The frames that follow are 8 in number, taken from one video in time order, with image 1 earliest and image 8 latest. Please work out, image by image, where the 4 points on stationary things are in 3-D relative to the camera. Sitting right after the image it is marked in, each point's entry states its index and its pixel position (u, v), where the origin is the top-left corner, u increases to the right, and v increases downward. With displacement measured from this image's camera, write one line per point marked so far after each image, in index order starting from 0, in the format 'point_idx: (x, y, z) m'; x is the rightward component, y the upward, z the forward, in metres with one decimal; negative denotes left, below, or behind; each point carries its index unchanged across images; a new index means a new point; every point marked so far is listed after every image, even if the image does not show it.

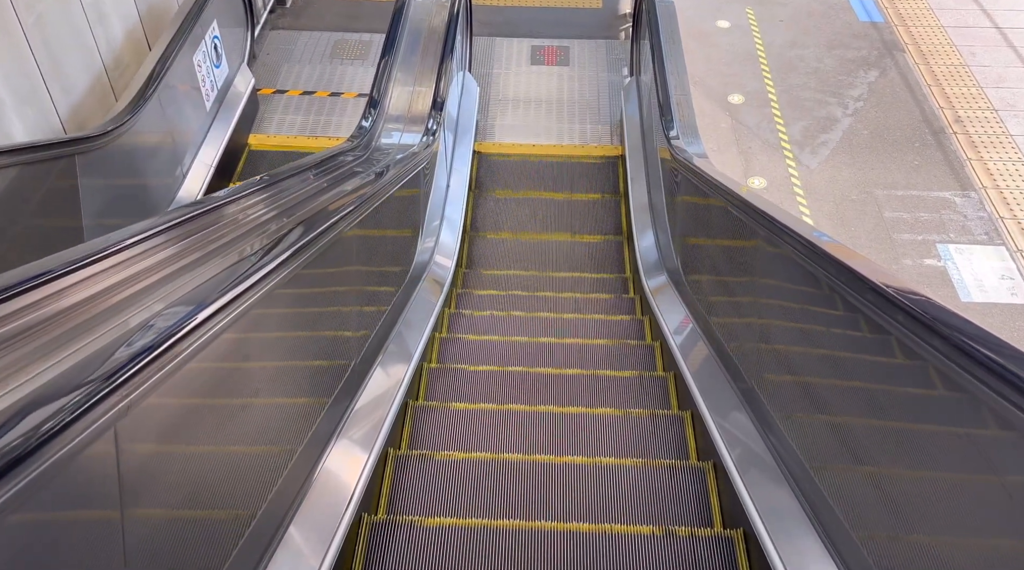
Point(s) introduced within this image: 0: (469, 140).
0: (-0.3, +1.1, +7.2) m
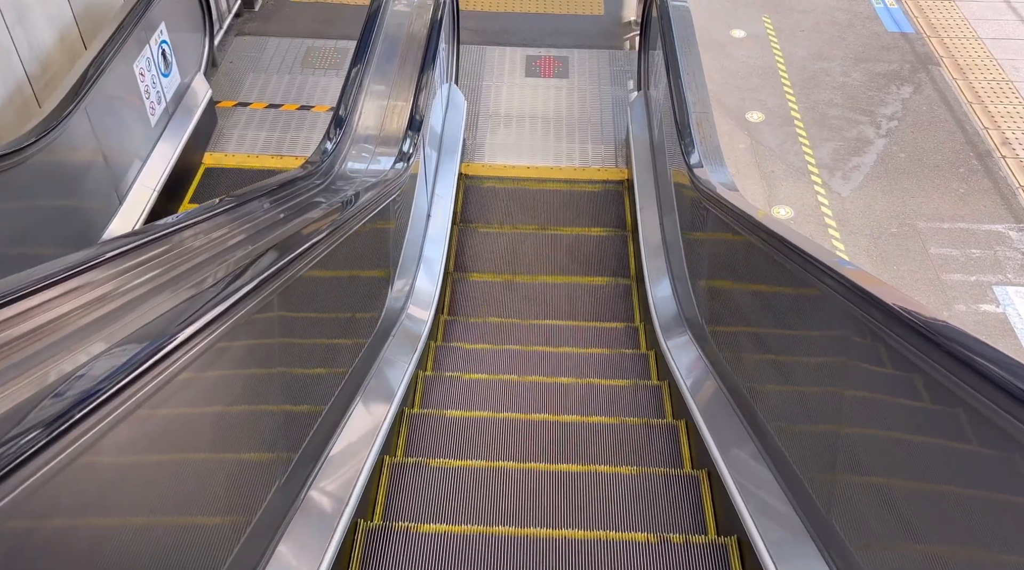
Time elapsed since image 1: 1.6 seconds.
0: (-0.4, +0.8, +6.3) m
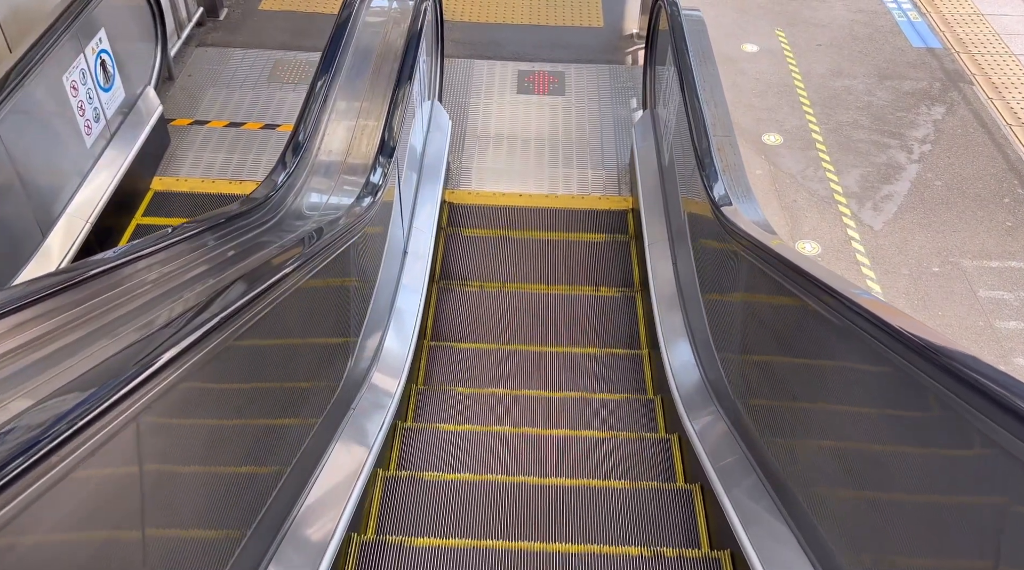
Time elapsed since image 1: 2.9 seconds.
0: (-0.4, +0.5, +5.6) m
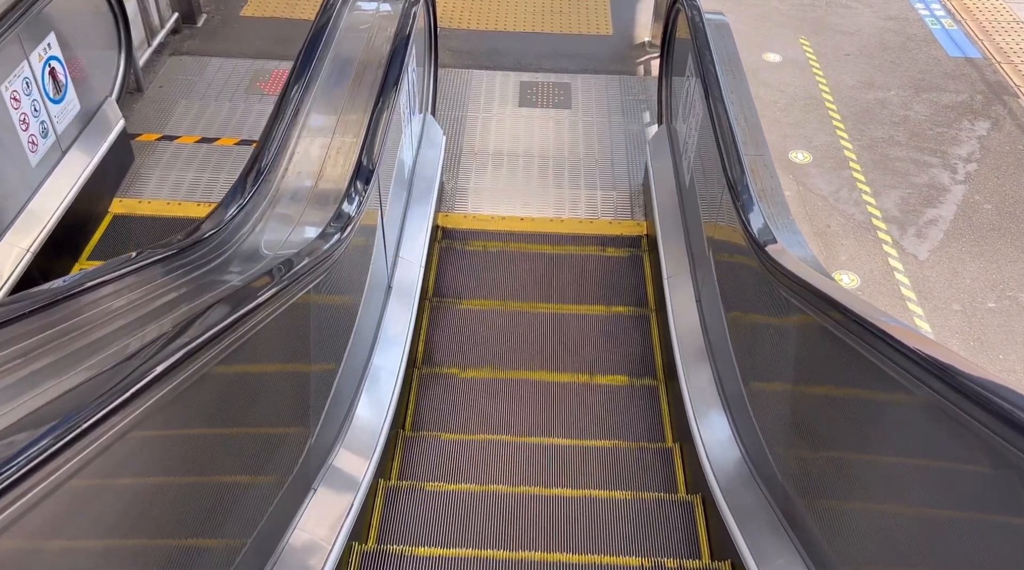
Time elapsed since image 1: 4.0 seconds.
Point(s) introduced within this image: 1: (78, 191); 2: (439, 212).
0: (-0.4, +0.3, +5.0) m
1: (-2.2, +0.5, +4.9) m
2: (-0.4, +0.4, +5.4) m
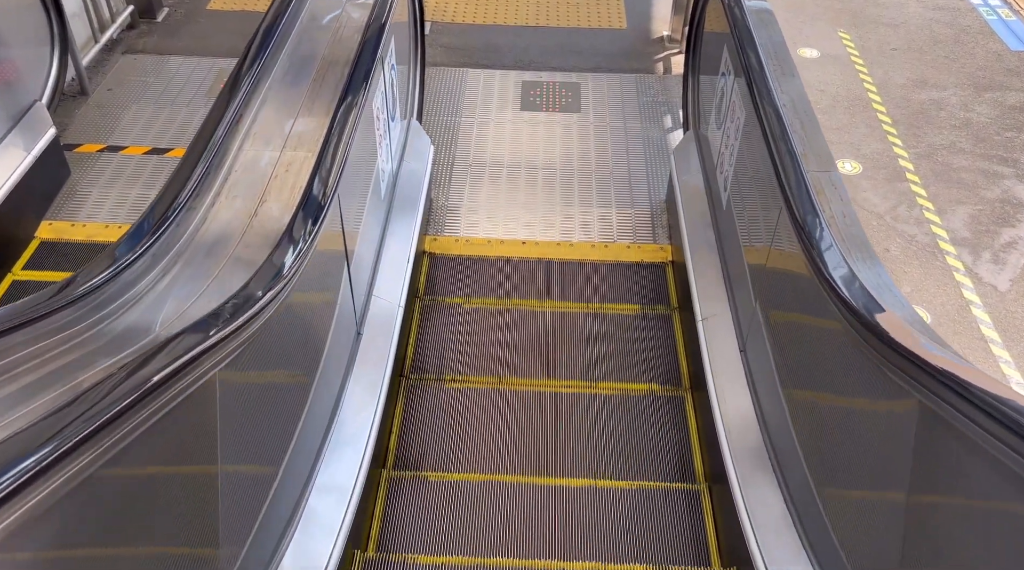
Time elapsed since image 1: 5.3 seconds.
0: (-0.4, +0.2, +4.2) m
1: (-2.2, +0.3, +4.1) m
2: (-0.4, +0.2, +4.6) m
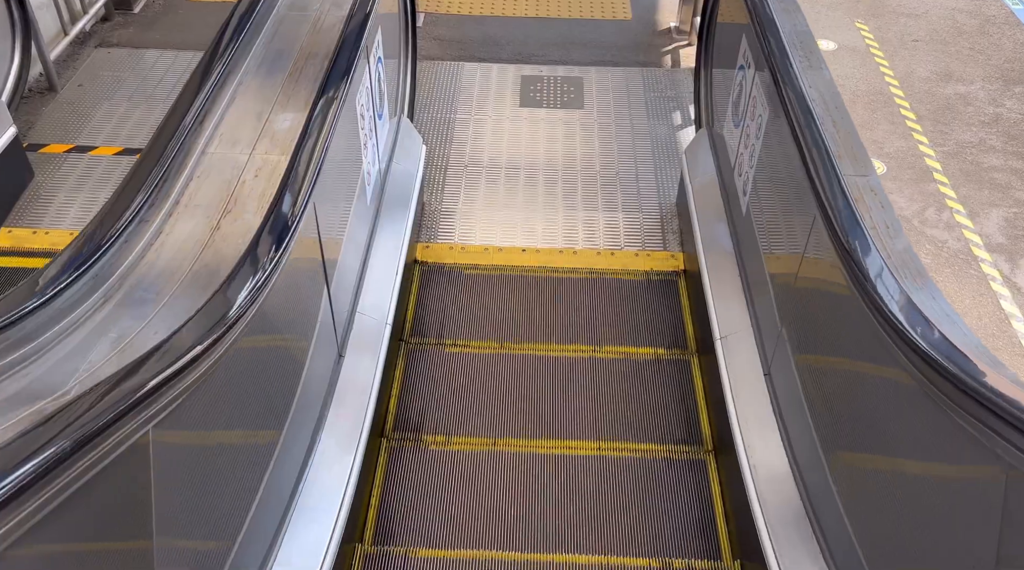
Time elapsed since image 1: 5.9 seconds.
0: (-0.4, +0.1, +3.8) m
1: (-2.2, +0.2, +3.7) m
2: (-0.4, +0.2, +4.2) m
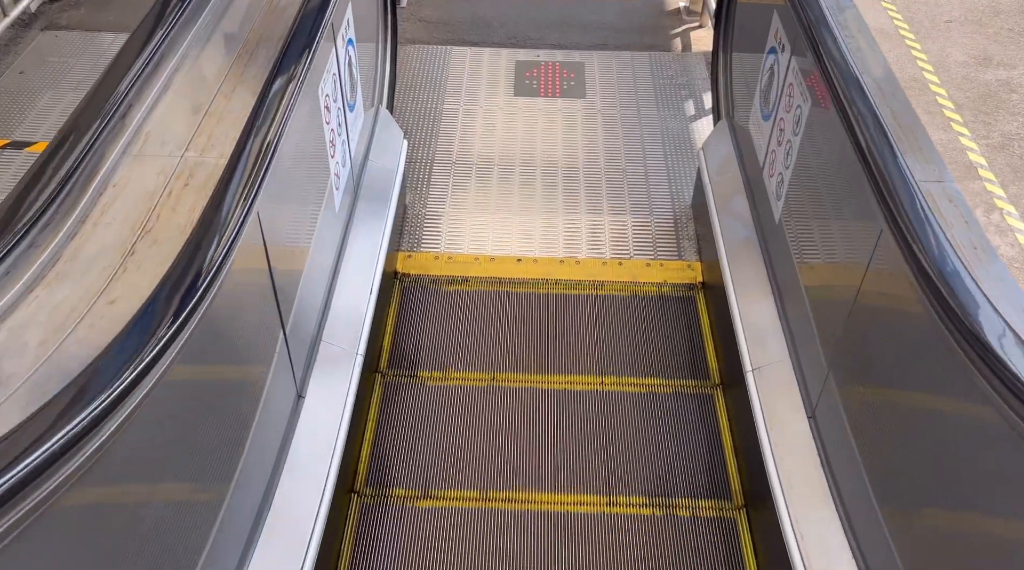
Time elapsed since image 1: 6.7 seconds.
0: (-0.5, +0.1, +3.3) m
1: (-2.3, +0.2, +3.2) m
2: (-0.4, +0.1, +3.7) m
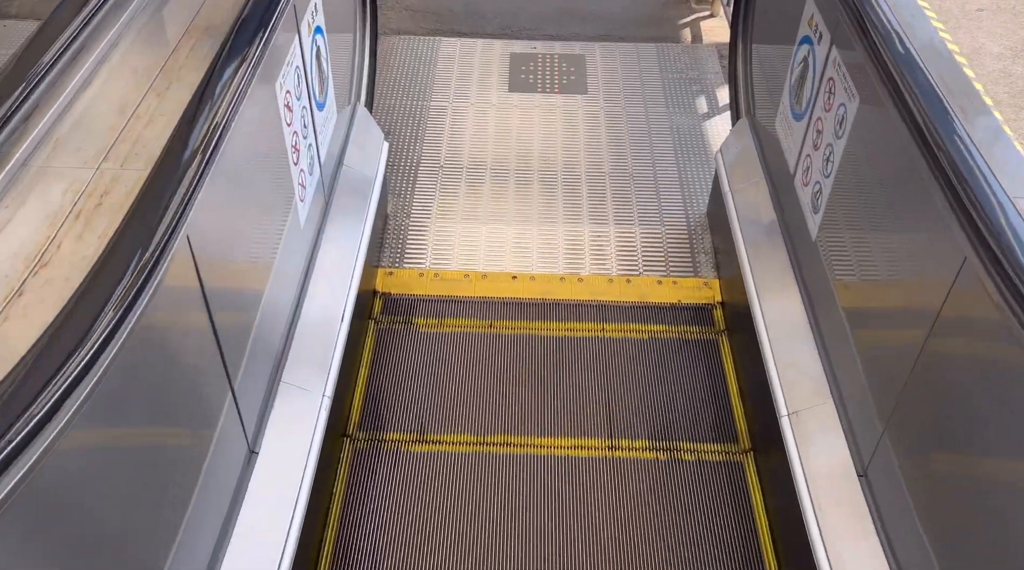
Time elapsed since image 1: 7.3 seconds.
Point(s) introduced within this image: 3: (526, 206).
0: (-0.5, 0.0, +2.9) m
1: (-2.3, +0.1, +2.8) m
2: (-0.5, +0.1, +3.3) m
3: (0.0, +0.3, +3.6) m
